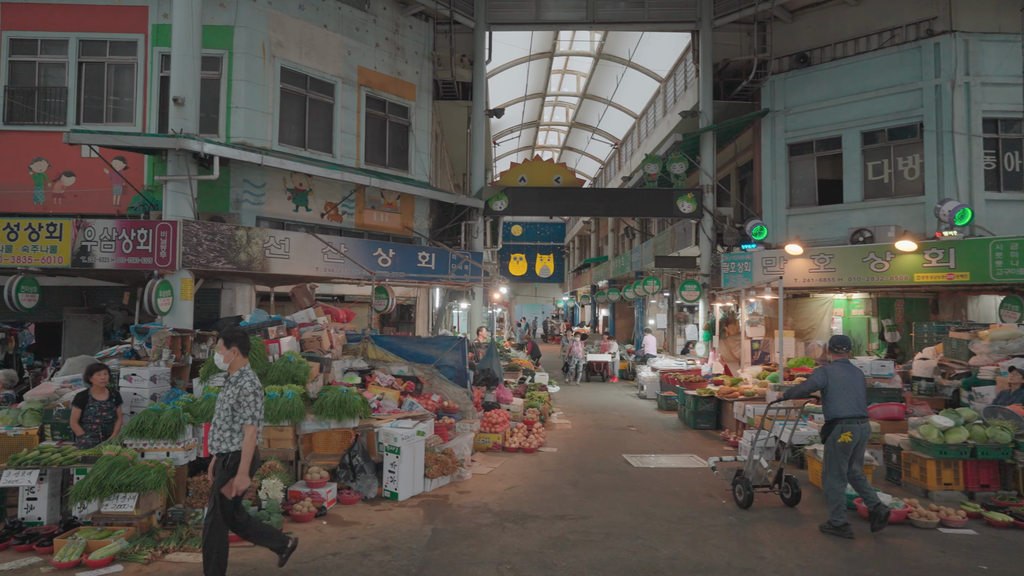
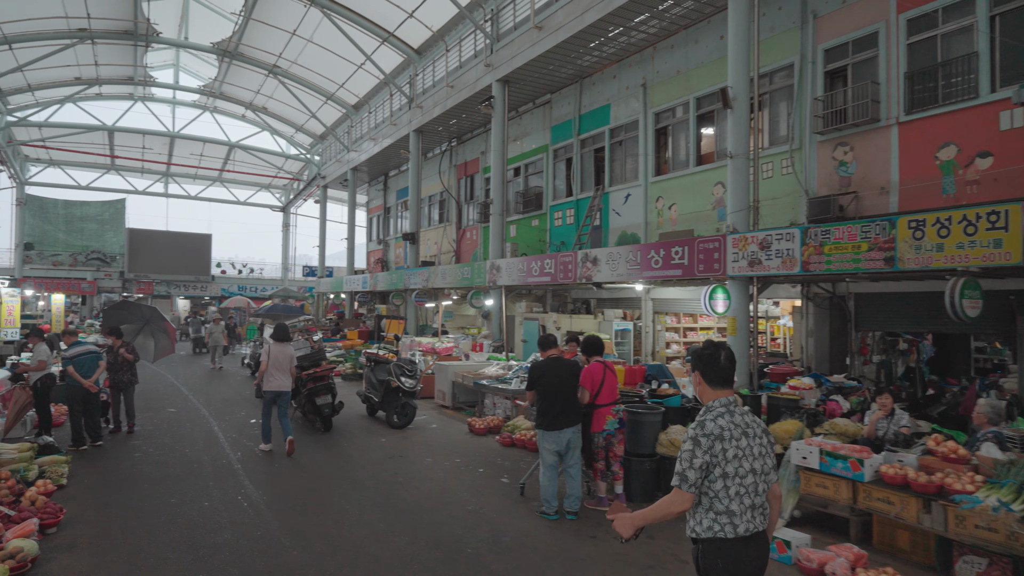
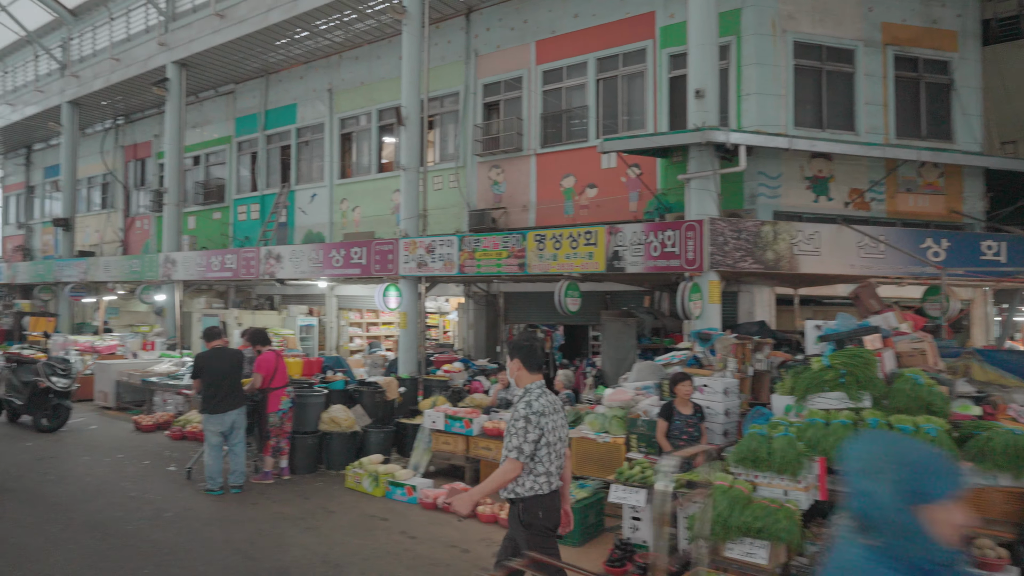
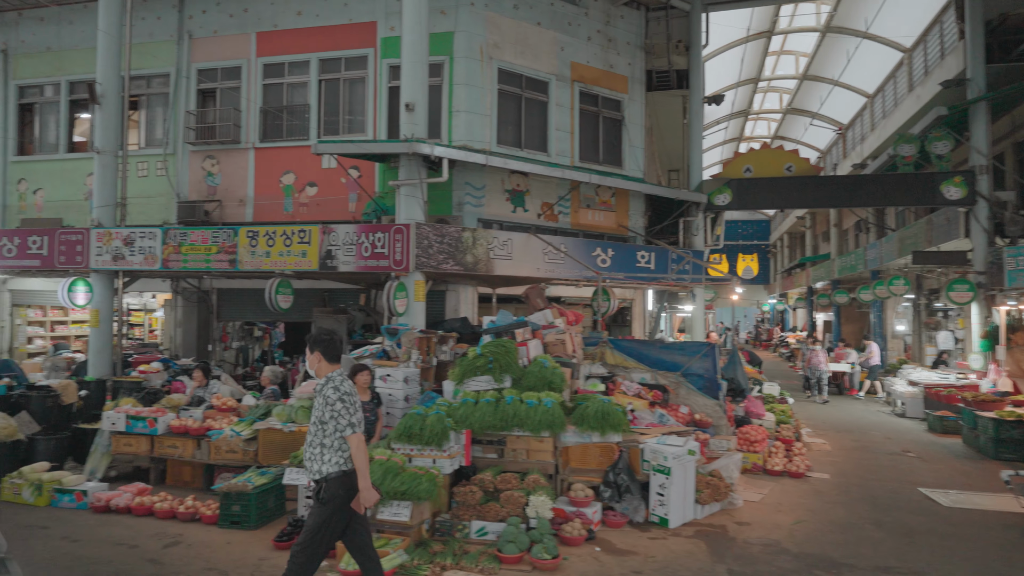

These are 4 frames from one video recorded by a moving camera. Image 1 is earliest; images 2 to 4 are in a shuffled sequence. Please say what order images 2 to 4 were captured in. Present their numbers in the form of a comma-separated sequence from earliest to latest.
4, 3, 2
